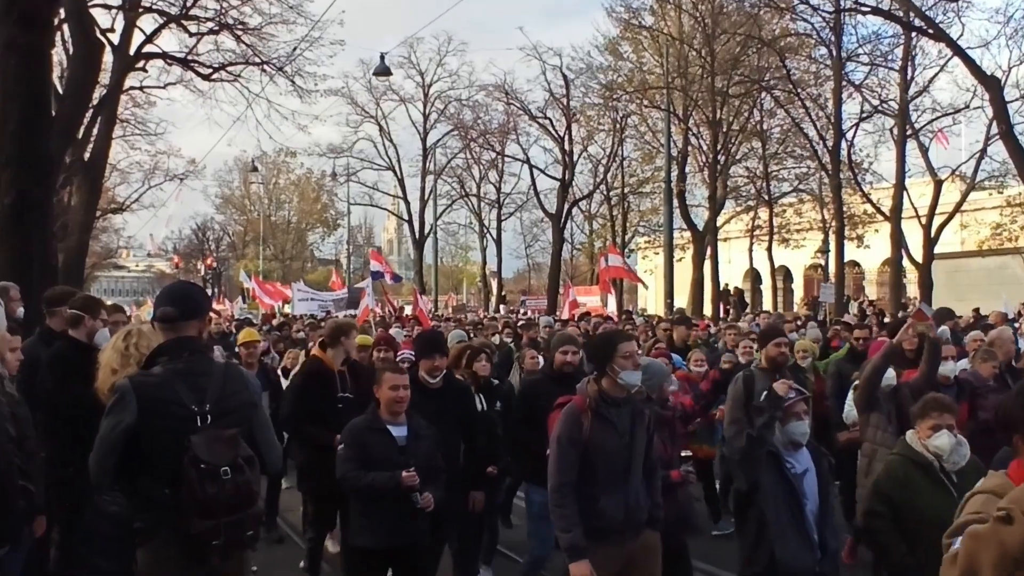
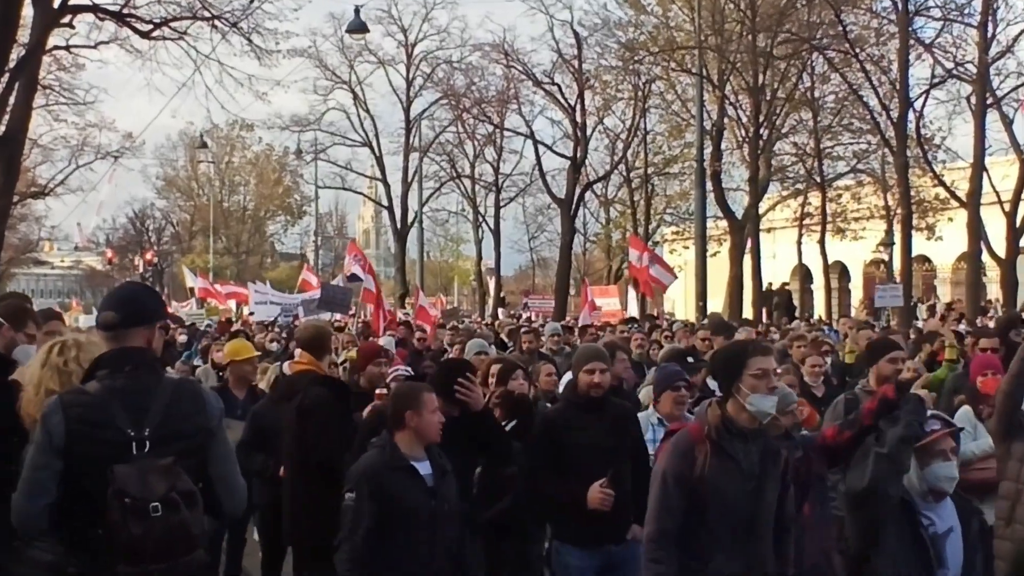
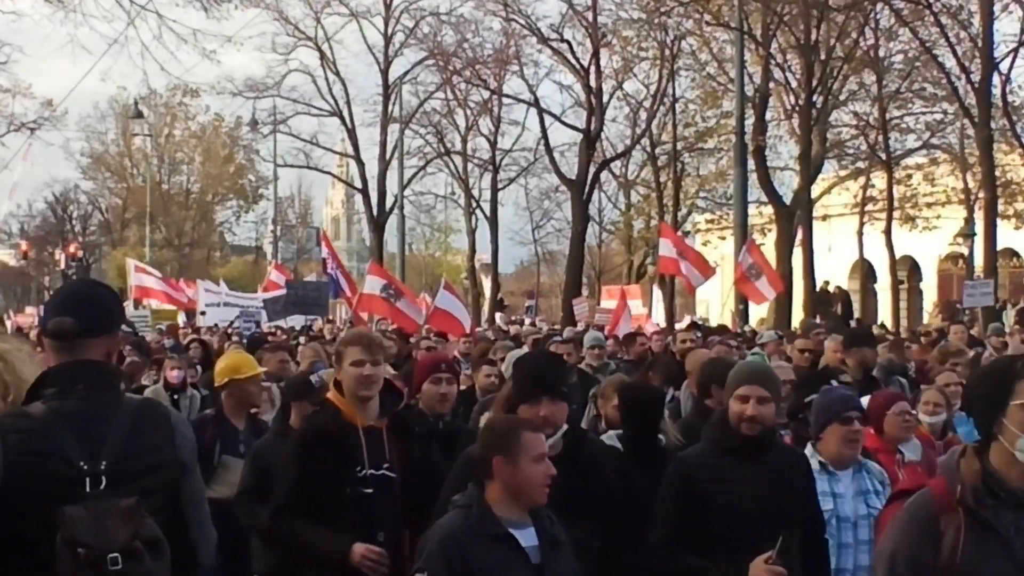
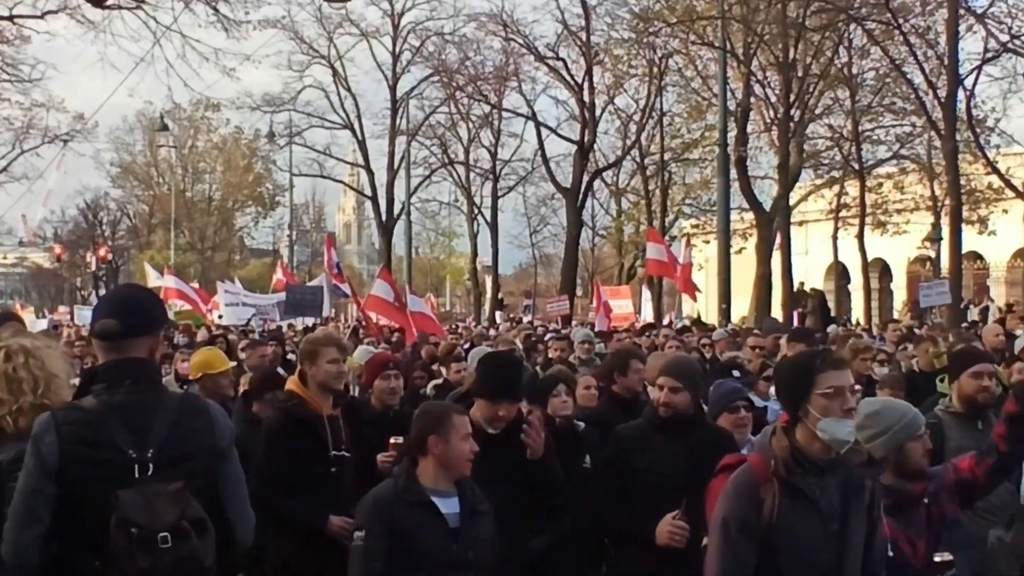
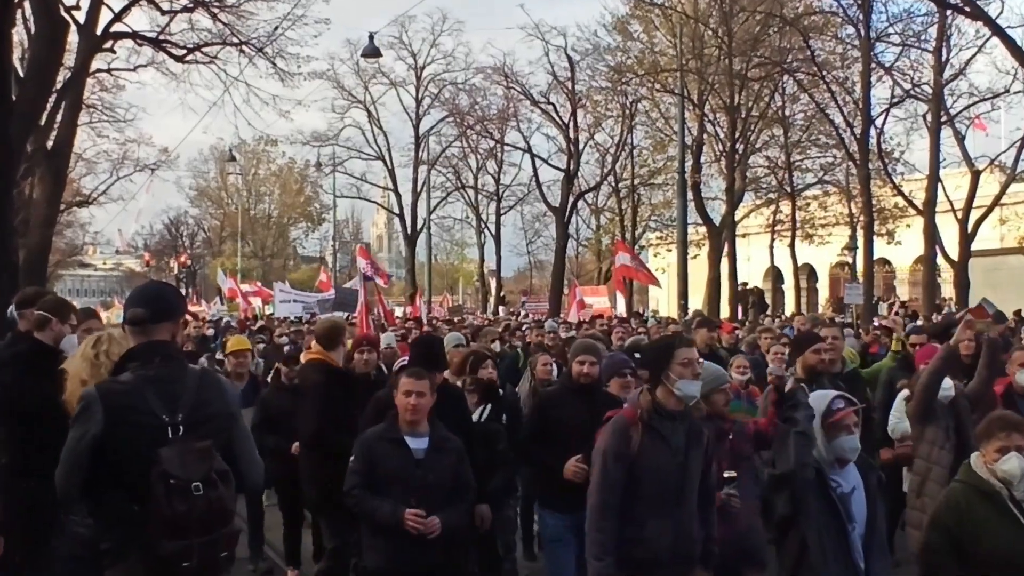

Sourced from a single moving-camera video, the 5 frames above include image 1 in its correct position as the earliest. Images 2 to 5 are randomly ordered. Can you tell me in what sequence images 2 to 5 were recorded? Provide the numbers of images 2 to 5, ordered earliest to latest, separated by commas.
5, 2, 4, 3
